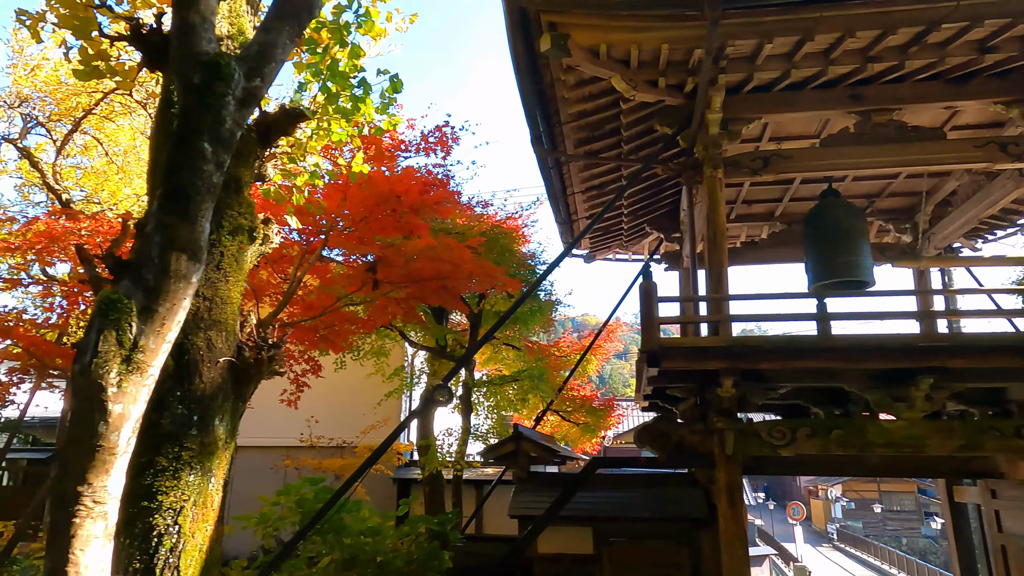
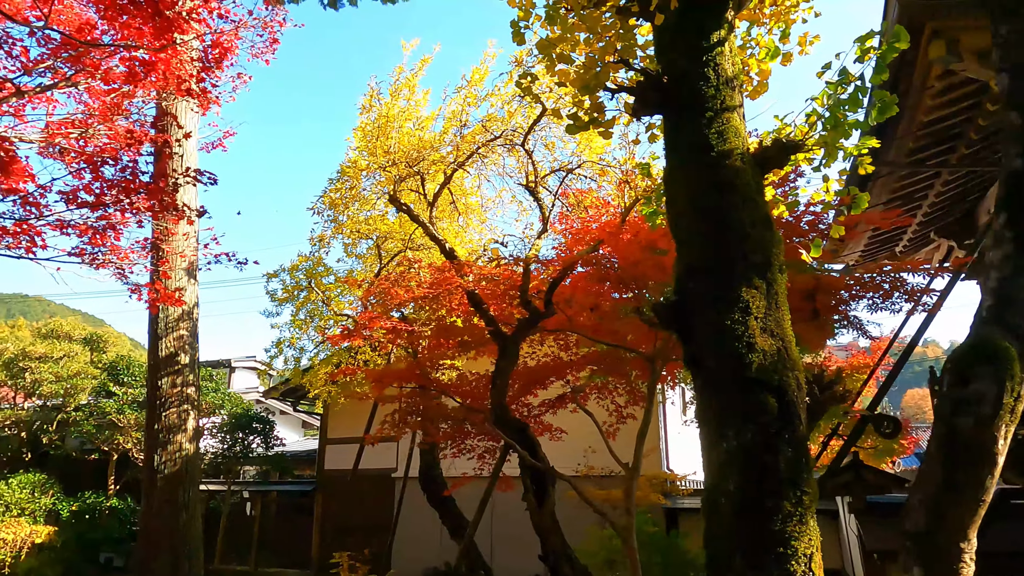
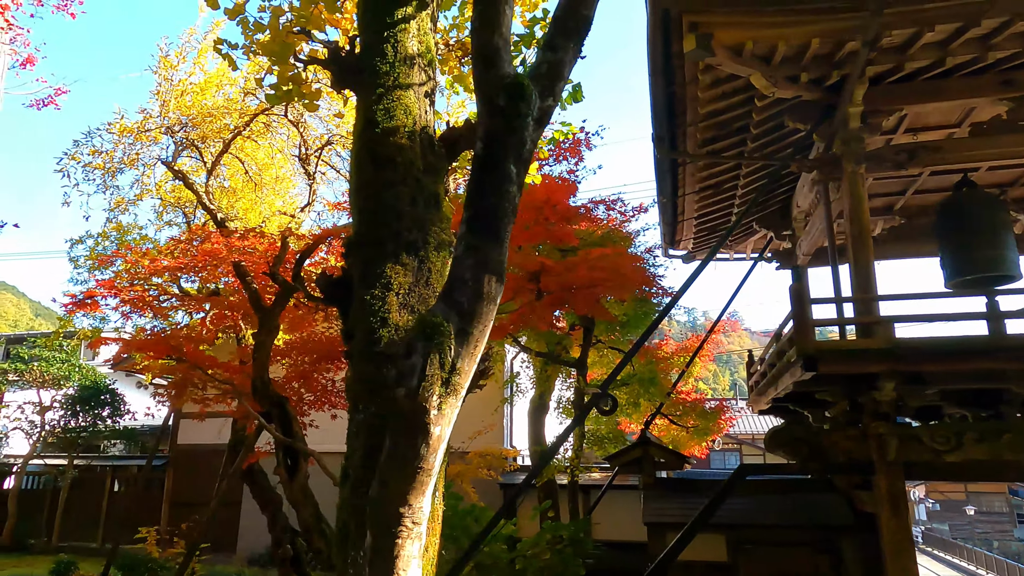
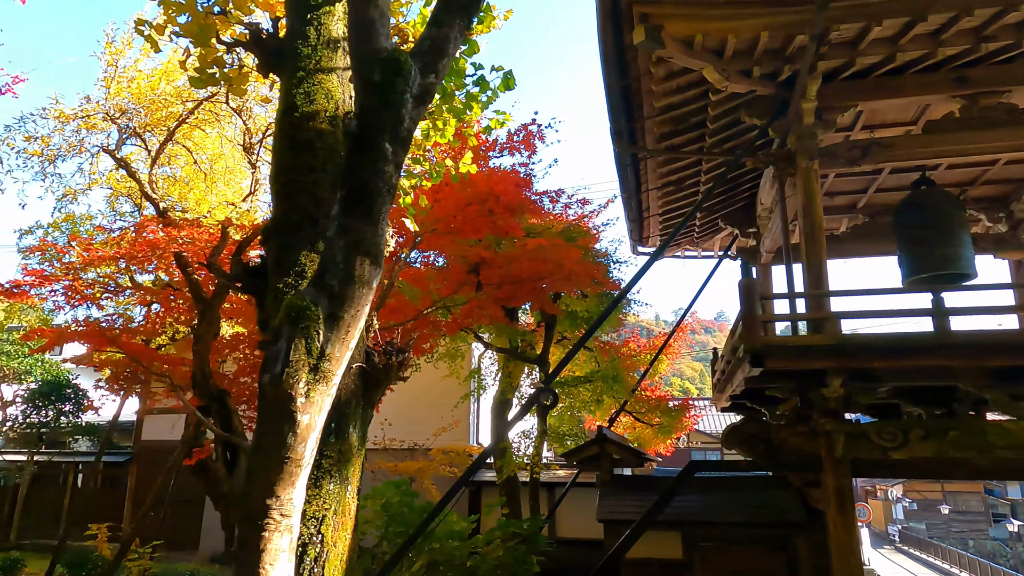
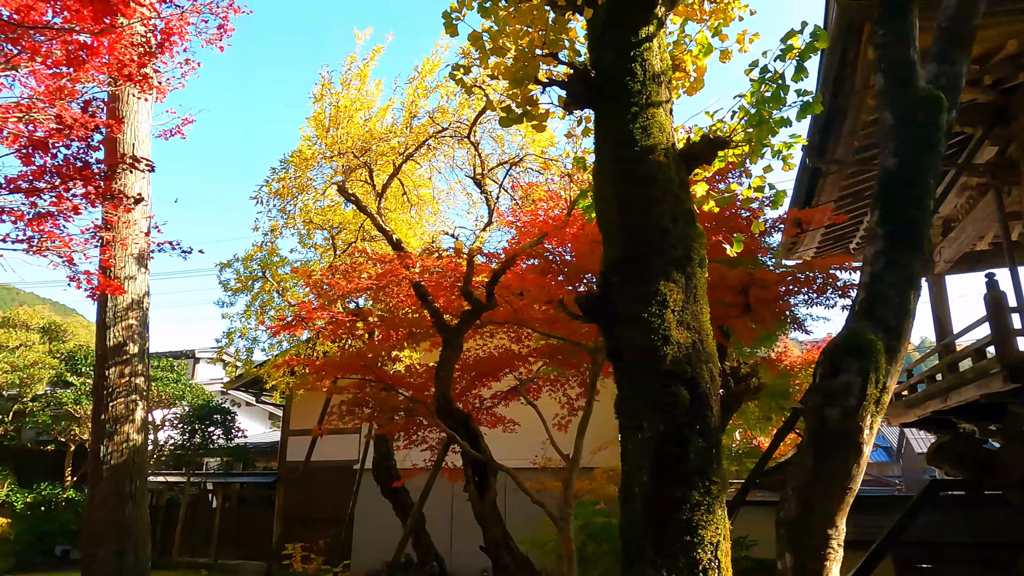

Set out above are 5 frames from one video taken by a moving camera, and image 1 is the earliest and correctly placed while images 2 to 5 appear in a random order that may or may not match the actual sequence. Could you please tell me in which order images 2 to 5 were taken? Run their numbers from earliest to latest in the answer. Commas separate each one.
4, 3, 5, 2
